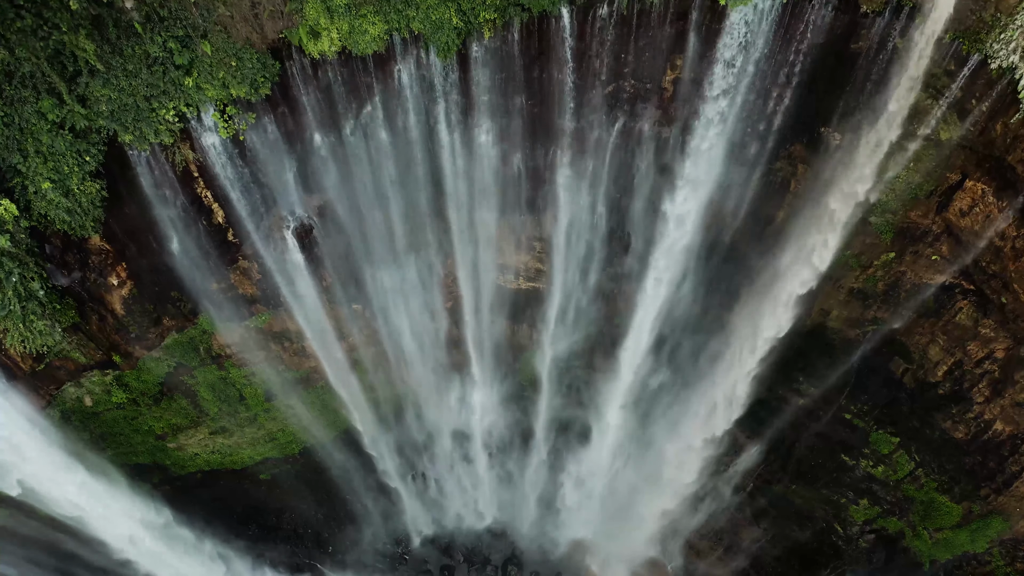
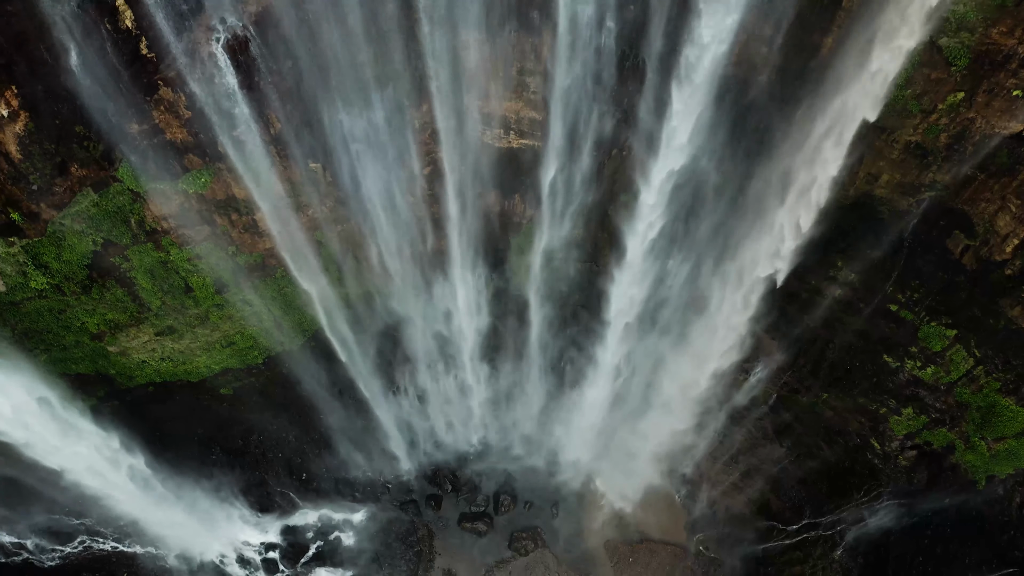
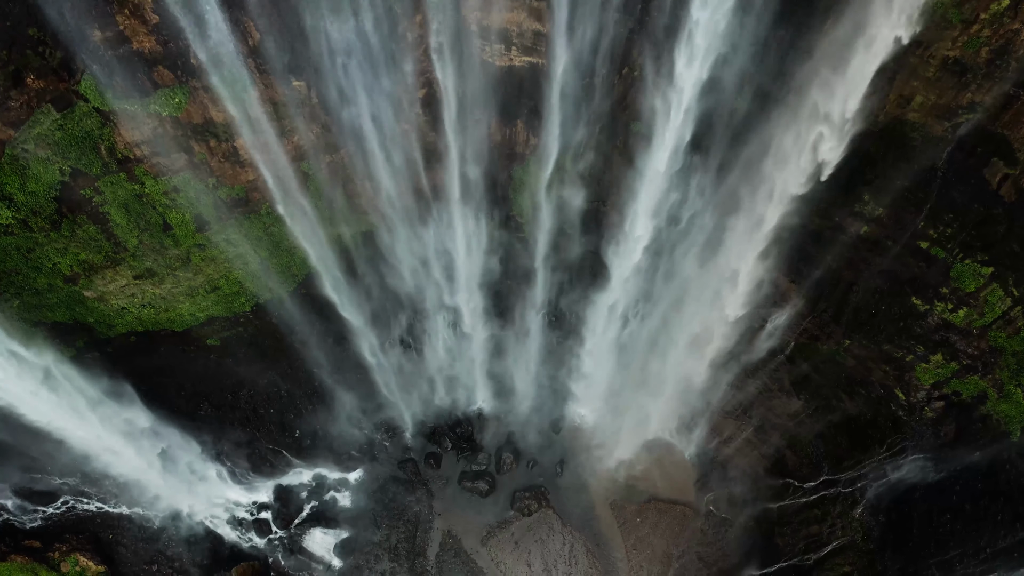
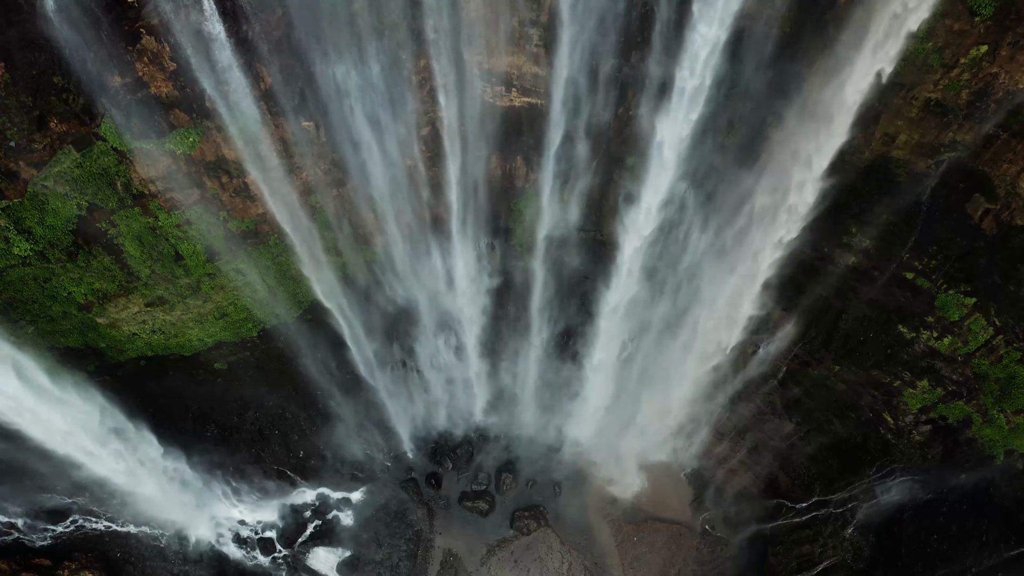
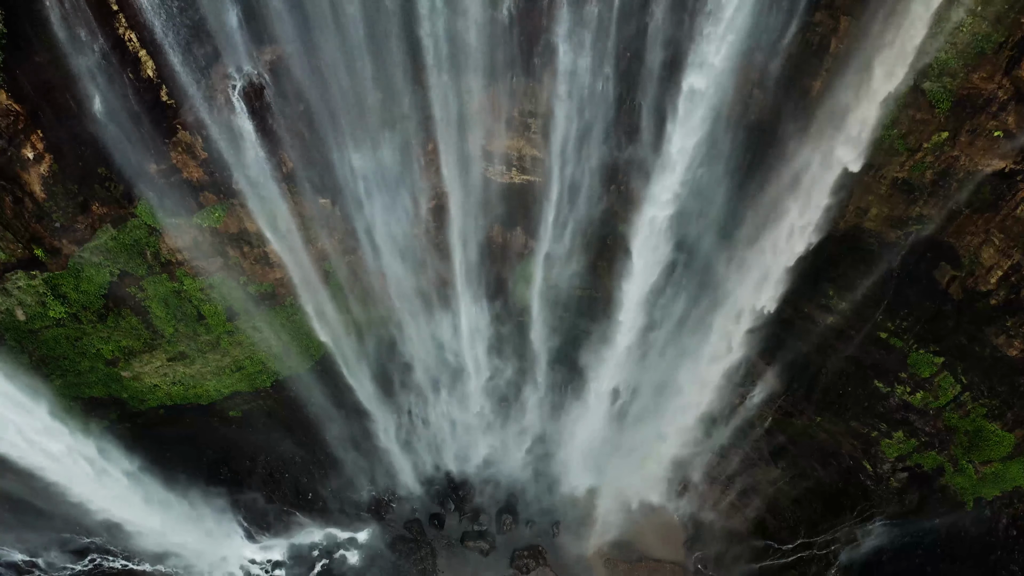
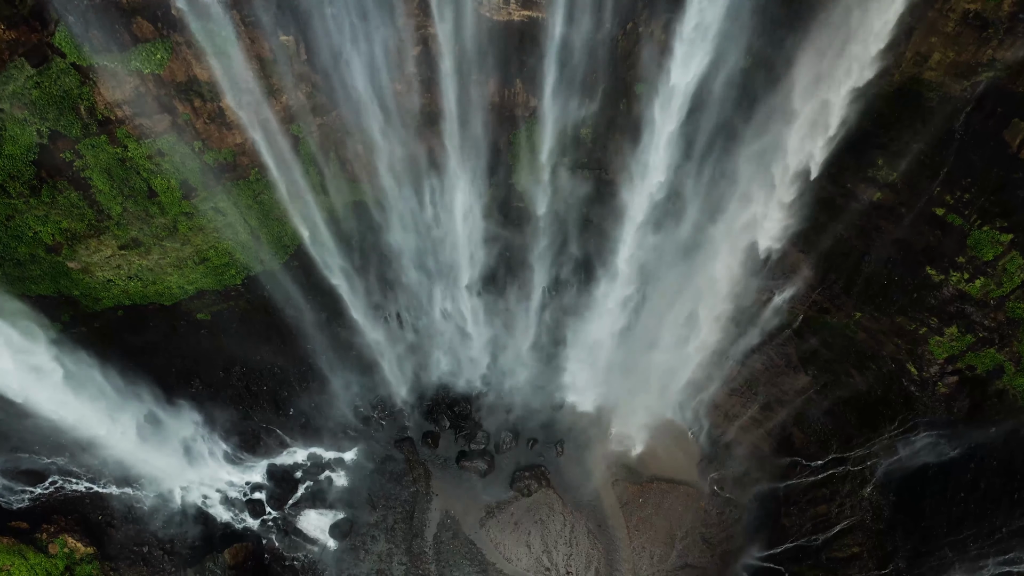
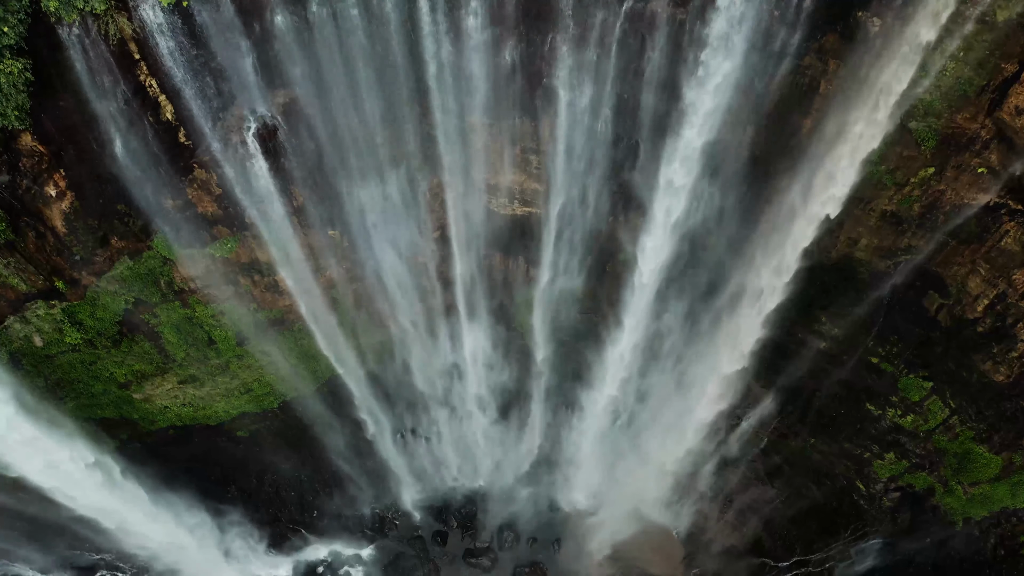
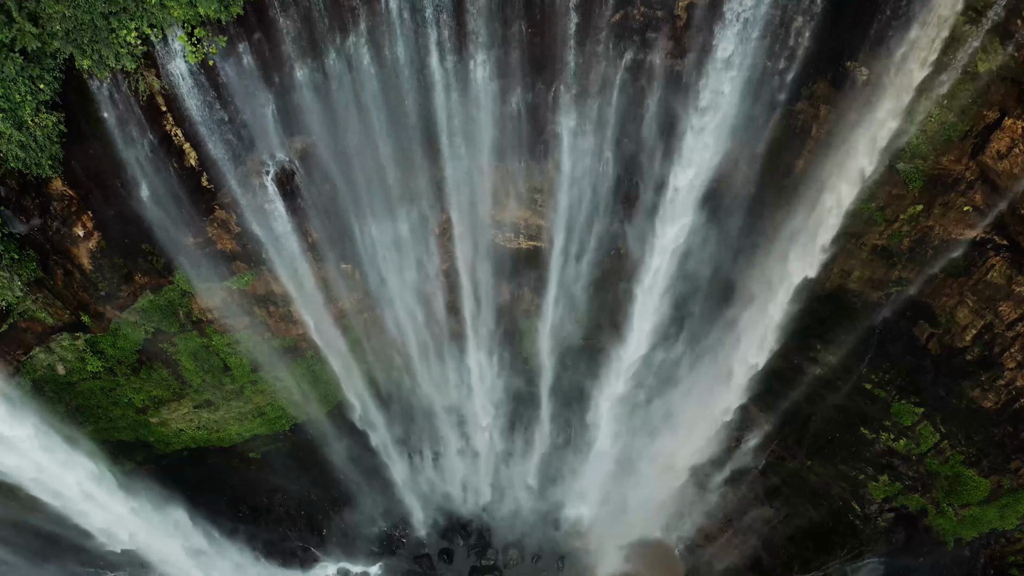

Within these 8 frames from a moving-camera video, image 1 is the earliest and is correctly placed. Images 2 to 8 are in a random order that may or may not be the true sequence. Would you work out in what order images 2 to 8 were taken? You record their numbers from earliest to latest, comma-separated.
8, 7, 5, 2, 4, 3, 6
